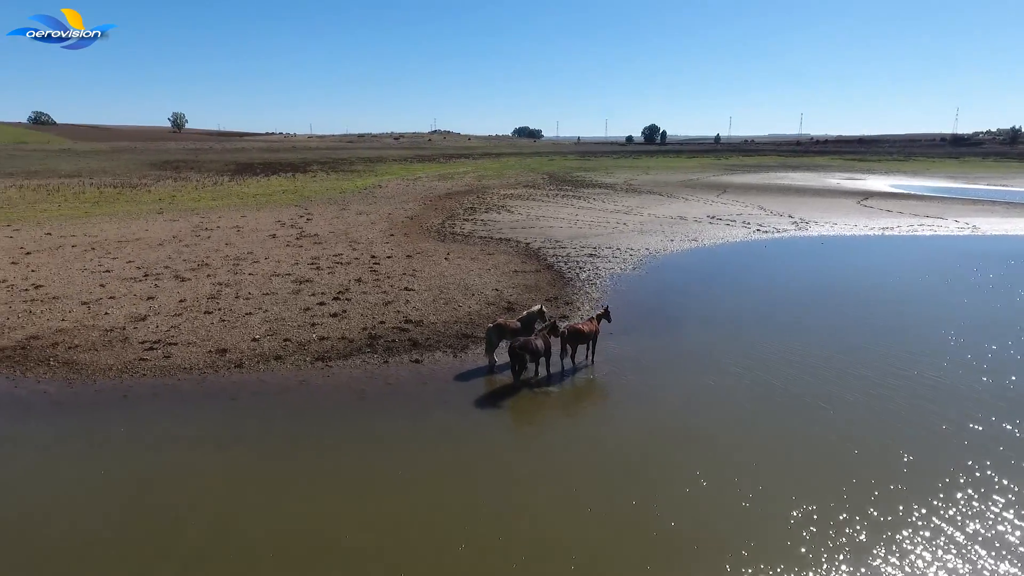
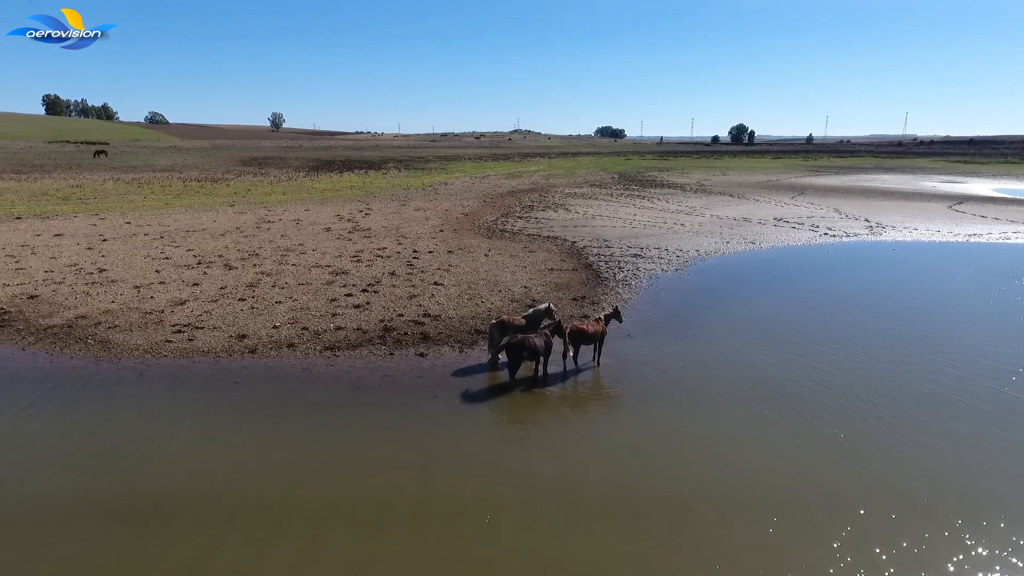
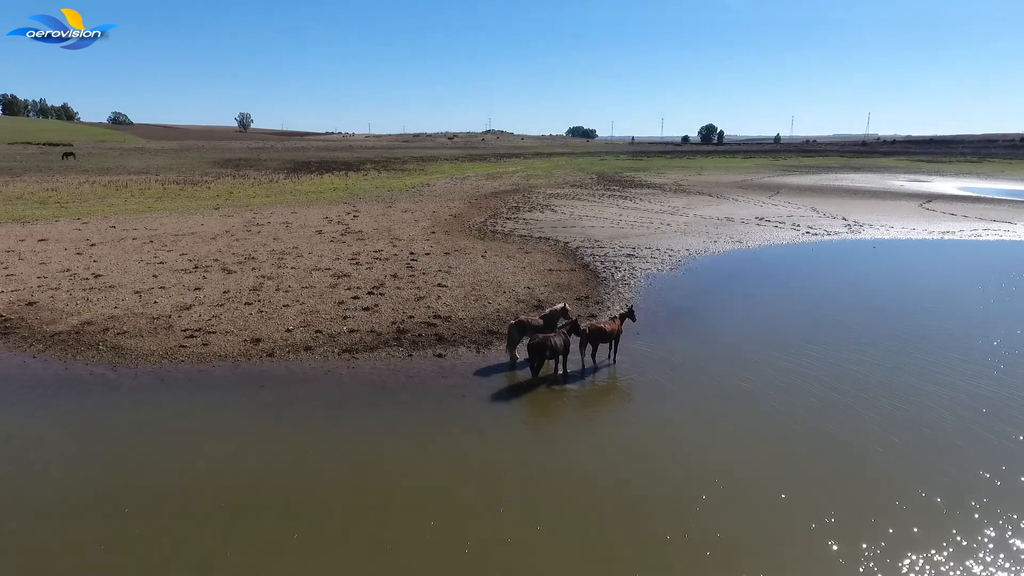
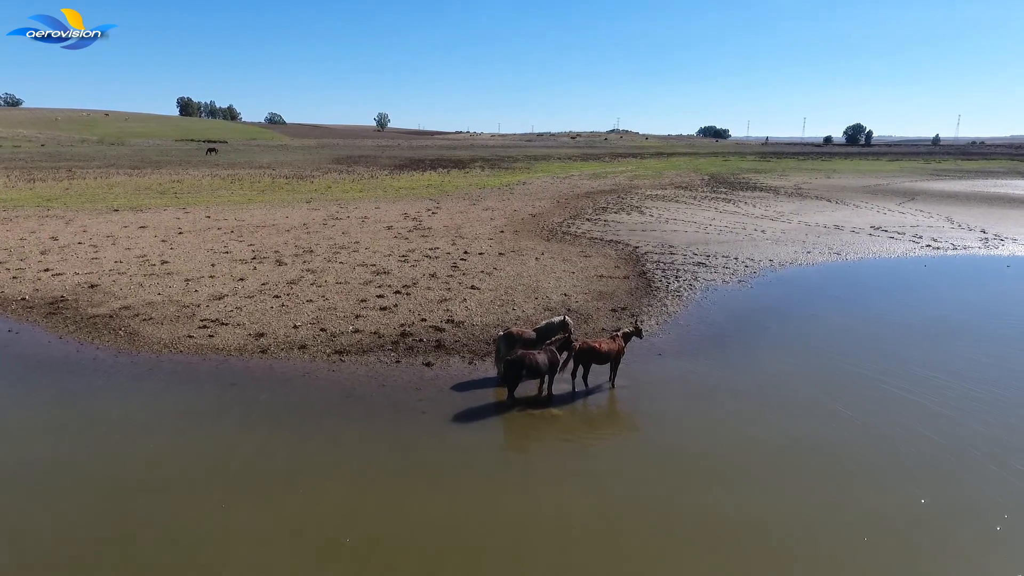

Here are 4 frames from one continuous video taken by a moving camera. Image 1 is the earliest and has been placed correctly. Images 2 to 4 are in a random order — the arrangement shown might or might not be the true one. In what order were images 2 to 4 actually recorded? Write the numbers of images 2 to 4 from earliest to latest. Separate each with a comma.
3, 2, 4
